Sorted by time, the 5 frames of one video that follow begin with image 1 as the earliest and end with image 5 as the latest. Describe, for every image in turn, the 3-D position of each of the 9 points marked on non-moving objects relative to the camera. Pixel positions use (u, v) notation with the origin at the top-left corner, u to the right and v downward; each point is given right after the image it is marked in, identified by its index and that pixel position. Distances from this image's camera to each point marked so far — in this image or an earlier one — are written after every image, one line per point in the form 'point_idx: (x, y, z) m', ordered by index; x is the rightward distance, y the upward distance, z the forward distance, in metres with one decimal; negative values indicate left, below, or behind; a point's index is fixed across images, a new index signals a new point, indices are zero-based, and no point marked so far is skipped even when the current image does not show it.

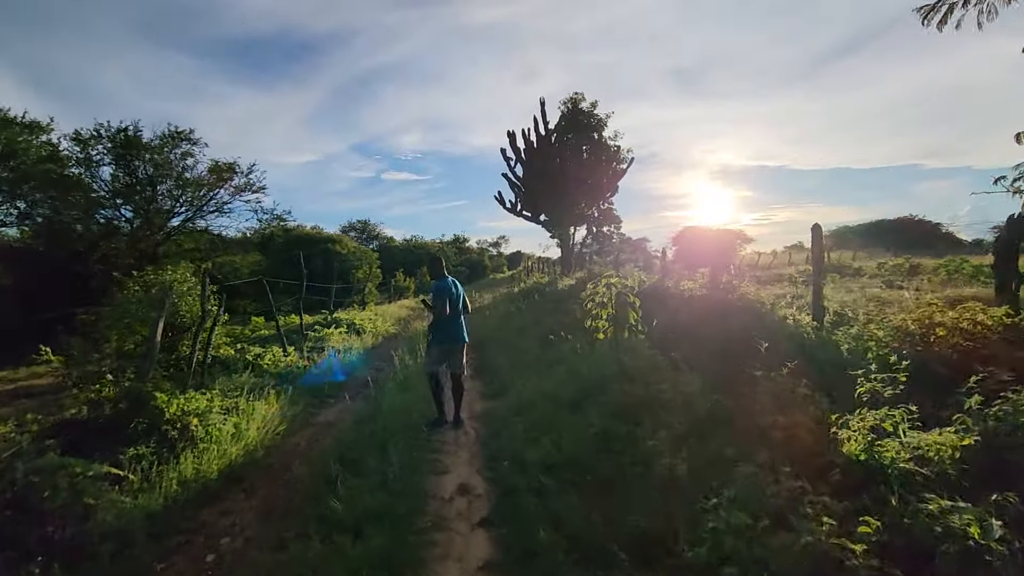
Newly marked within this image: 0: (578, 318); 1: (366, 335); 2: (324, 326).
0: (+1.3, -0.6, +10.7) m
1: (-3.8, -1.3, +13.6) m
2: (-5.0, -1.0, +14.0) m
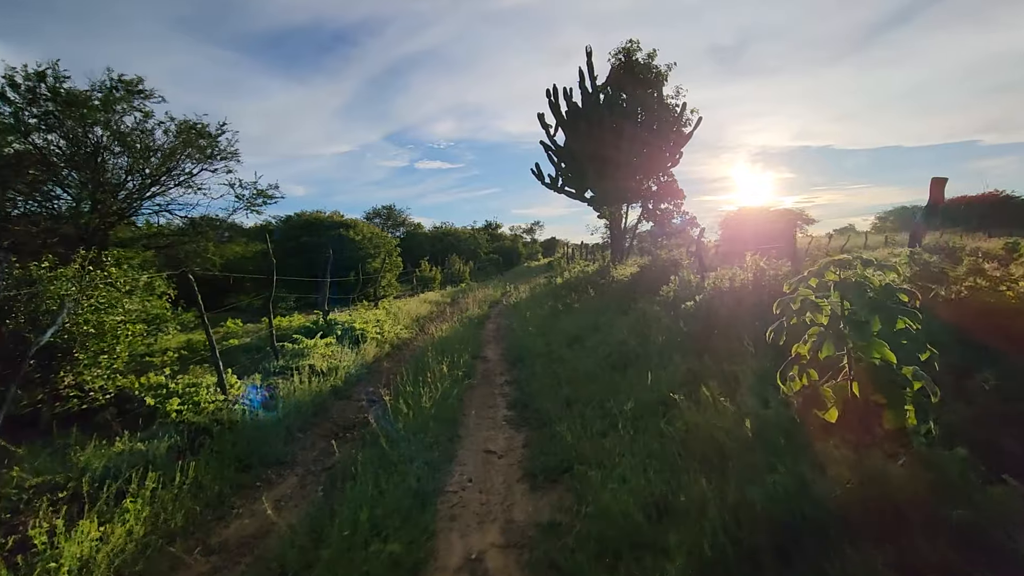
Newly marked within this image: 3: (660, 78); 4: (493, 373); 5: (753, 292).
0: (+2.1, -0.6, +7.1) m
1: (-2.9, -1.2, +10.3) m
2: (-4.1, -0.9, +10.7) m
3: (+5.4, +7.8, +19.0) m
4: (-0.3, -1.4, +8.7) m
5: (+3.1, 0.0, +6.7) m
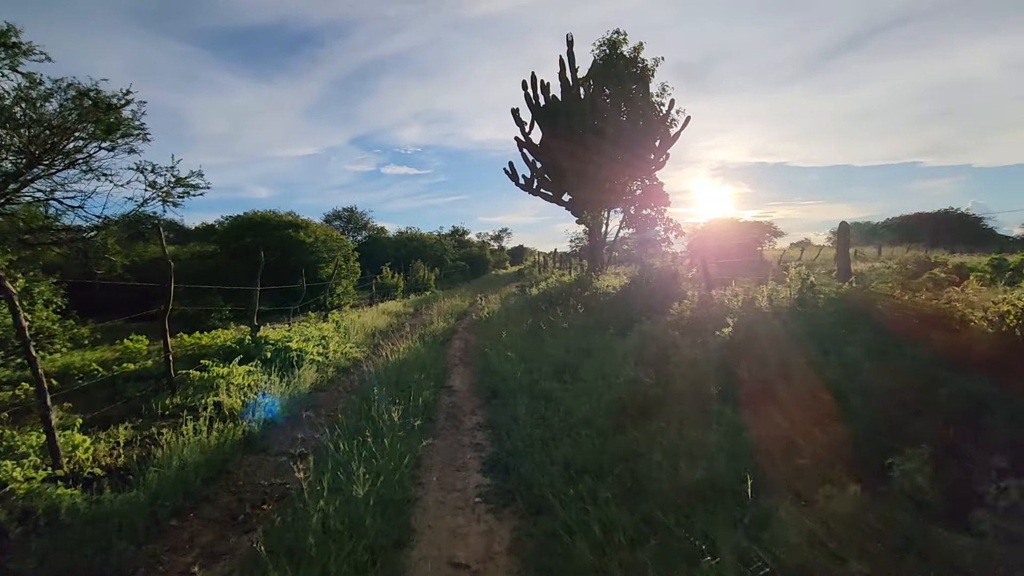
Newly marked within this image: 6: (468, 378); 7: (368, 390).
0: (+1.8, -0.8, +5.3) m
1: (-3.3, -1.3, +8.2) m
2: (-4.5, -1.1, +8.6) m
3: (+4.5, +7.3, +17.6) m
4: (-0.7, -1.6, +6.8) m
5: (+2.9, -0.3, +5.1) m
6: (-0.7, -1.4, +8.2) m
7: (-2.0, -1.4, +7.0) m
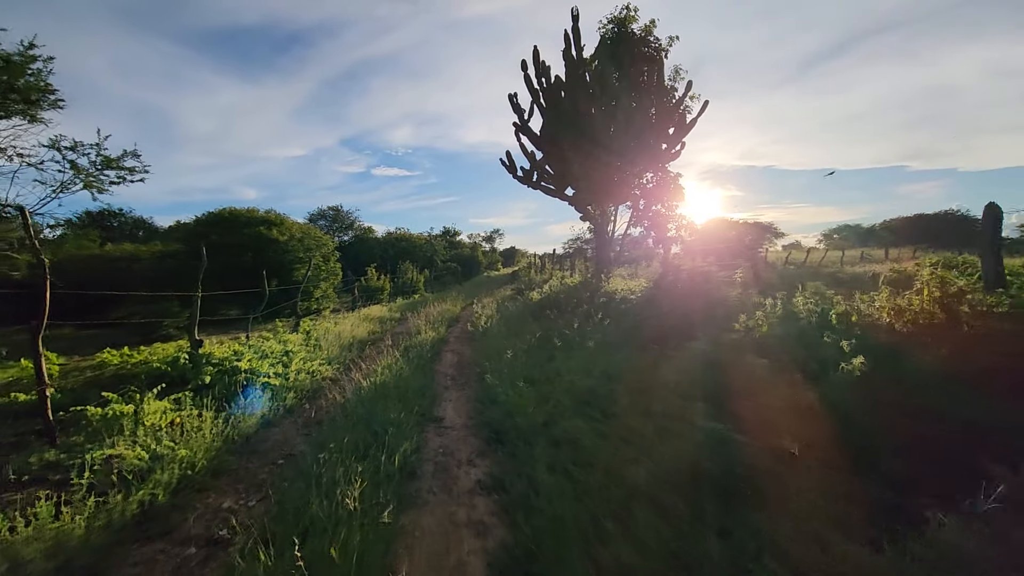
0: (+2.0, -0.8, +3.6) m
1: (-3.2, -1.4, +6.4) m
2: (-4.4, -1.2, +6.7) m
3: (+4.5, +7.2, +16.0) m
4: (-0.6, -1.7, +5.0) m
5: (+3.1, -0.3, +3.3) m
6: (-0.6, -1.5, +6.4) m
7: (-1.9, -1.5, +5.2) m
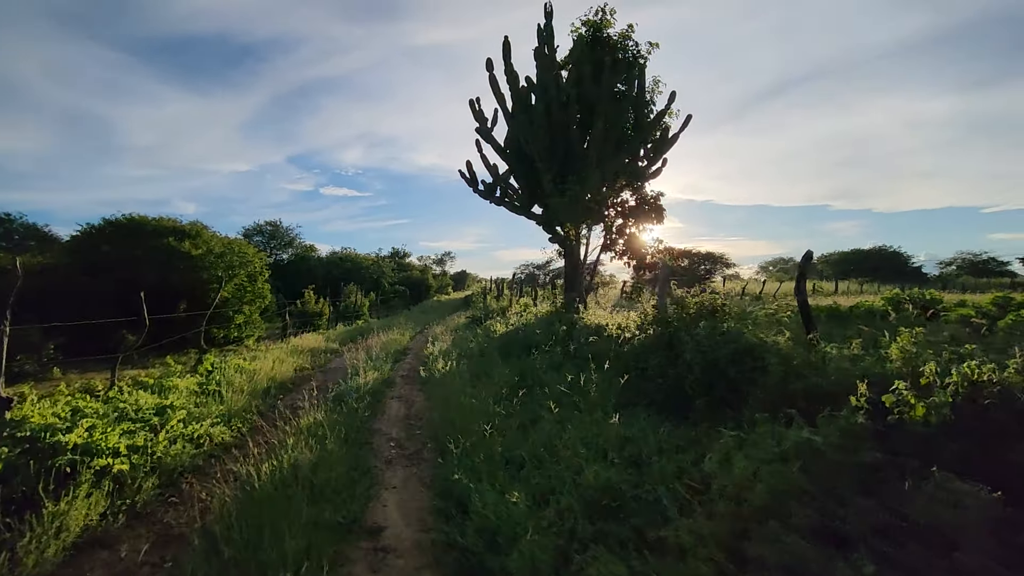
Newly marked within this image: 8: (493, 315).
0: (+2.1, -1.1, +1.7) m
1: (-3.4, -1.7, +3.9) m
2: (-4.6, -1.4, +4.1) m
3: (+3.4, +6.3, +14.6) m
4: (-0.6, -1.9, +2.8) m
5: (+3.2, -0.6, +1.5) m
6: (-0.8, -1.8, +4.2) m
7: (-1.9, -1.7, +2.9) m
8: (-0.7, -0.9, +17.0) m
